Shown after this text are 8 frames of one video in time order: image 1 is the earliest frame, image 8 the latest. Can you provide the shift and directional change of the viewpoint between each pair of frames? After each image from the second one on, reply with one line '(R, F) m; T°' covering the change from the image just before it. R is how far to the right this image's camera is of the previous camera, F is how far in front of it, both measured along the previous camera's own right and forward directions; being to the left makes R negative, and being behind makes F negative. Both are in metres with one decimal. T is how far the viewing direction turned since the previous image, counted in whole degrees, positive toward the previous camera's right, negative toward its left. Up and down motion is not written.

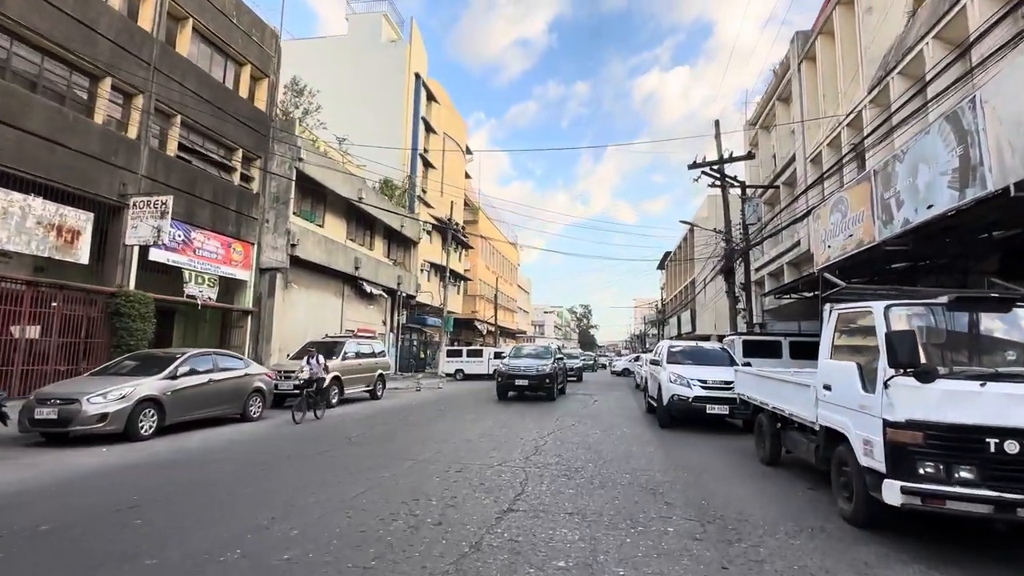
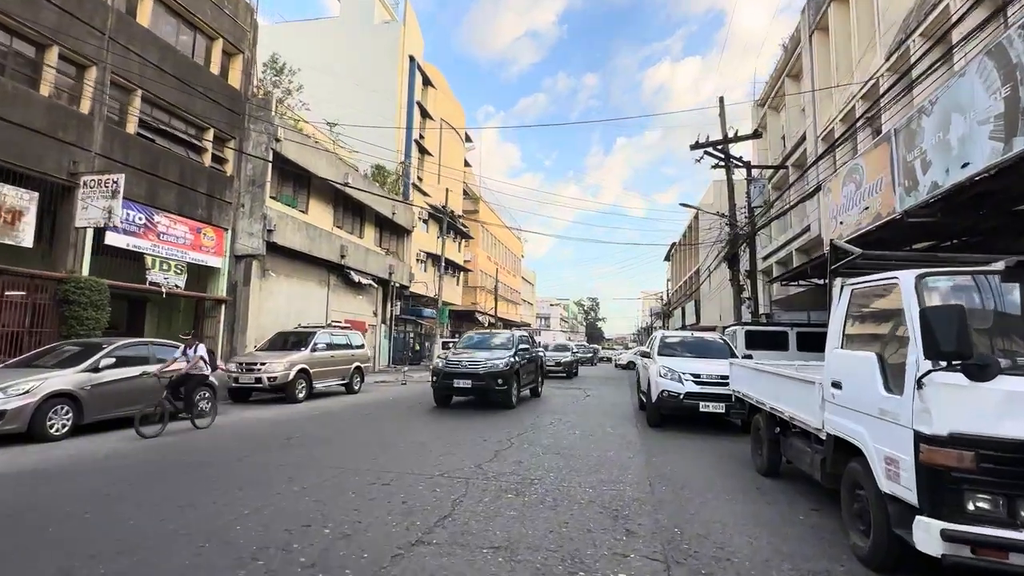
(+0.7, +1.2) m; -1°
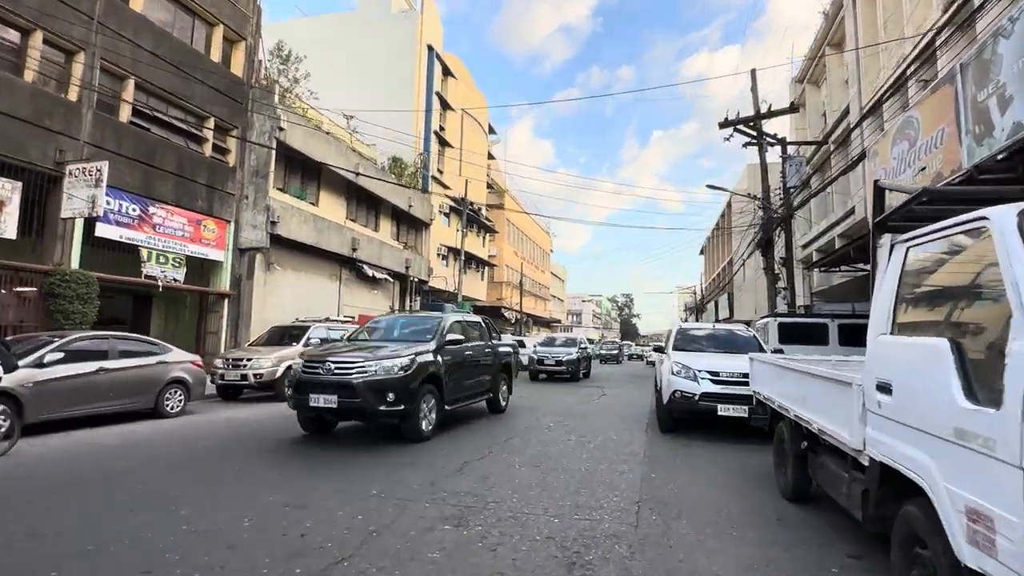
(+0.8, +1.2) m; -4°
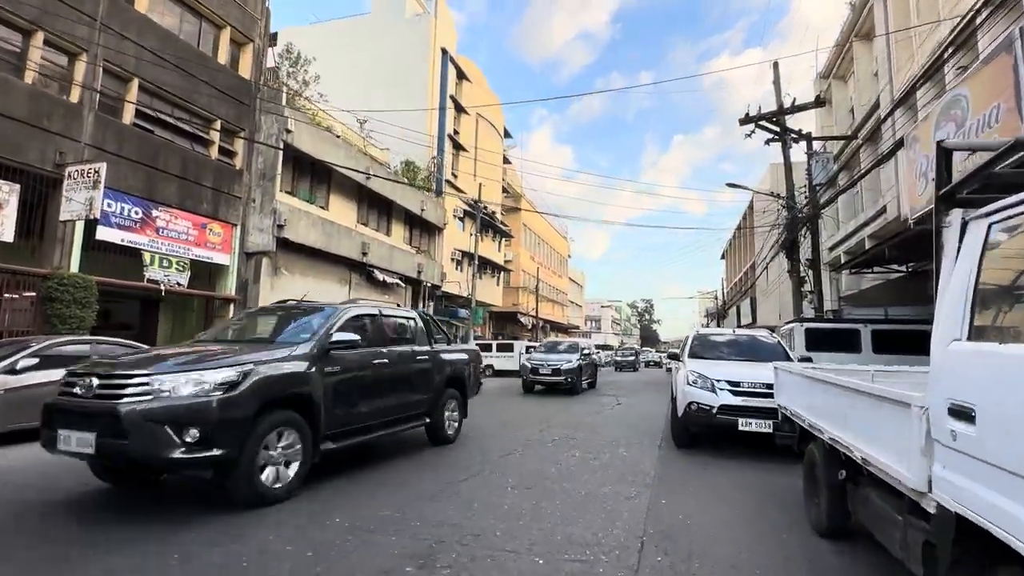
(+0.3, +0.7) m; -2°
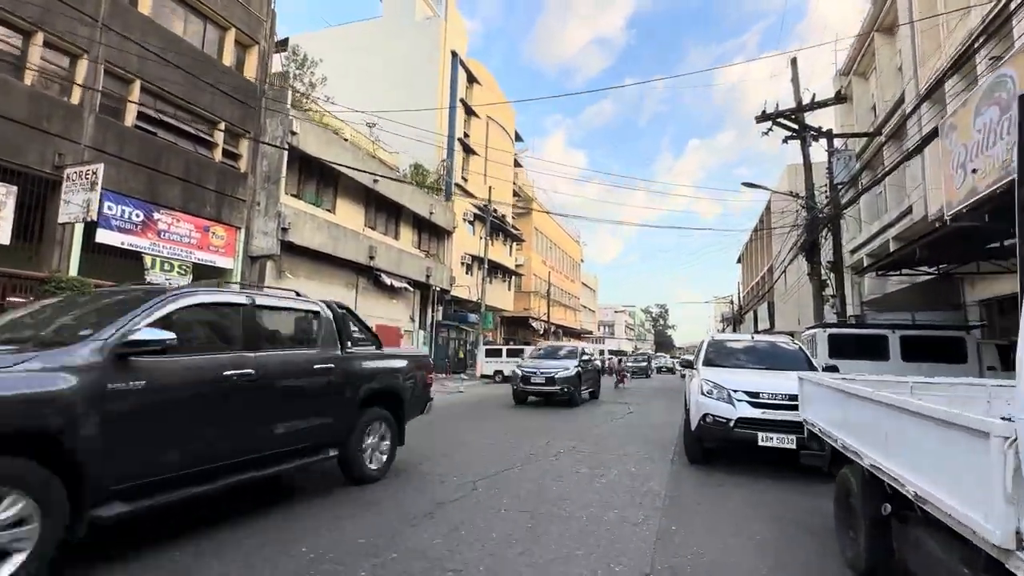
(+0.2, +0.5) m; -1°
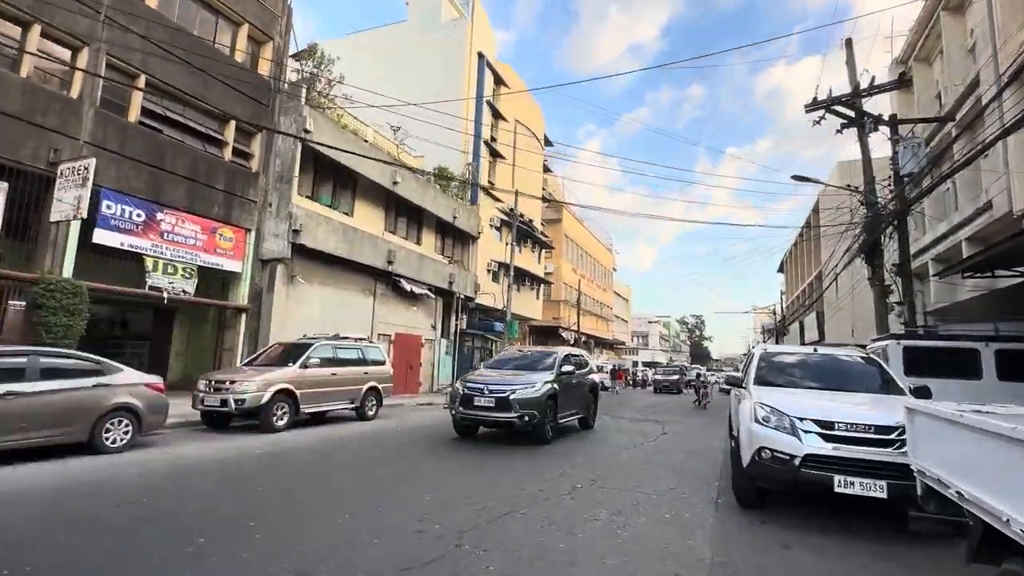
(+0.3, +1.3) m; -4°
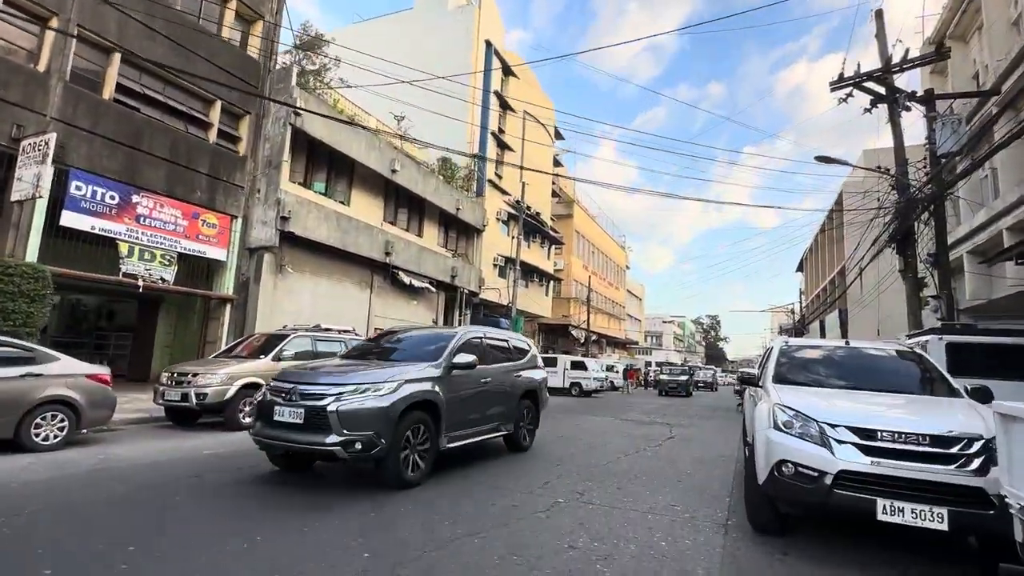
(+0.5, +1.1) m; -2°
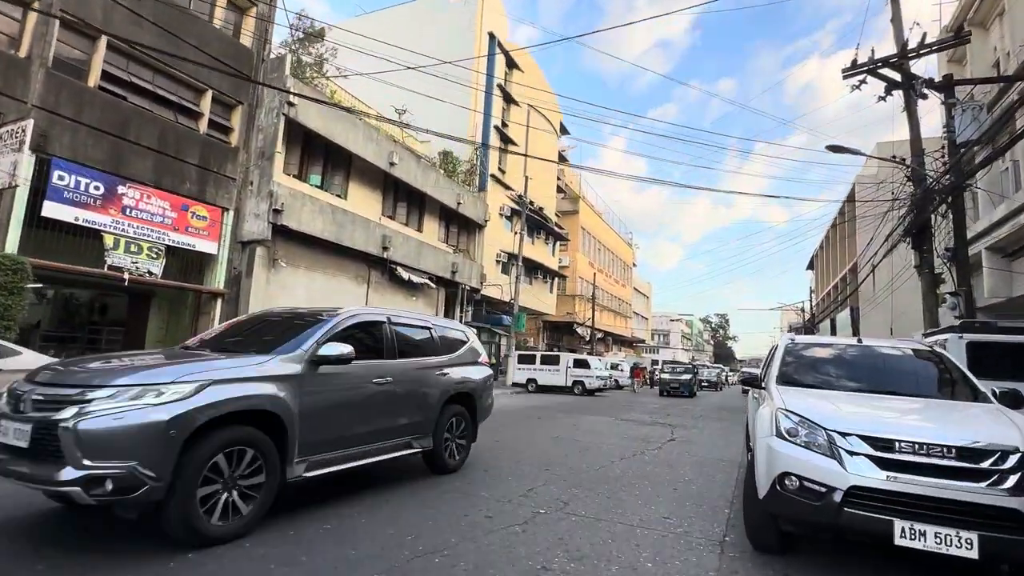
(+0.3, +0.5) m; -1°
